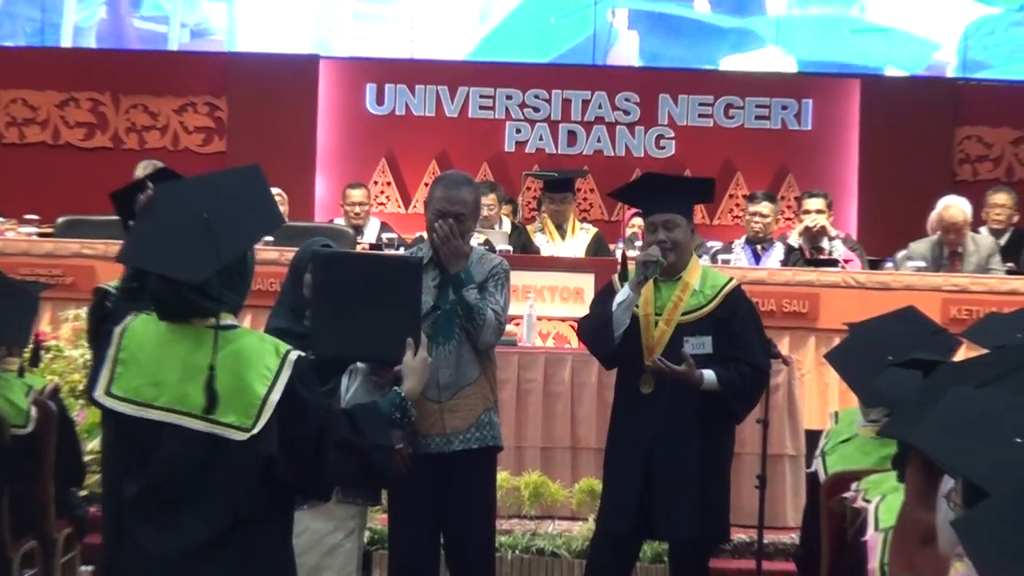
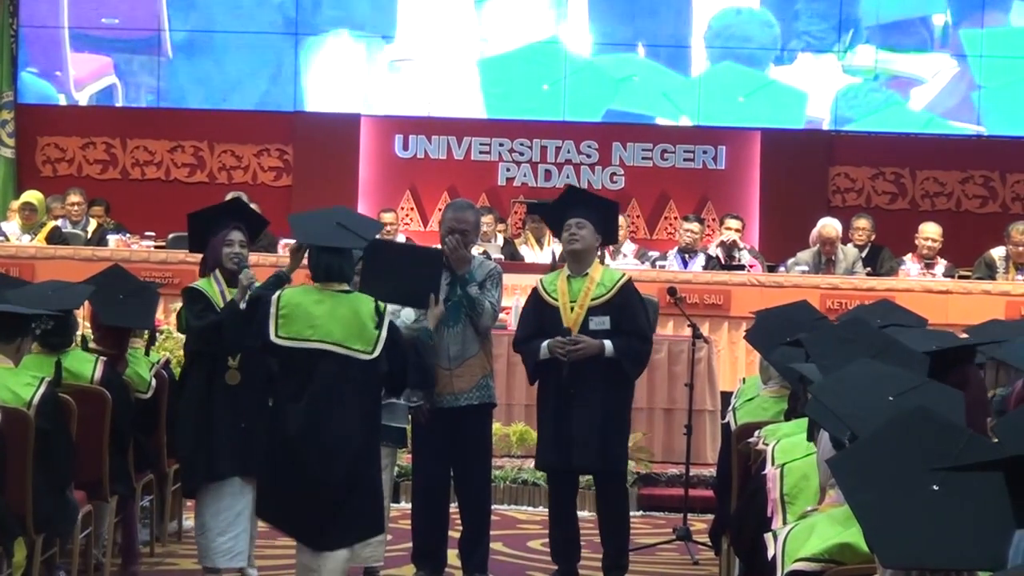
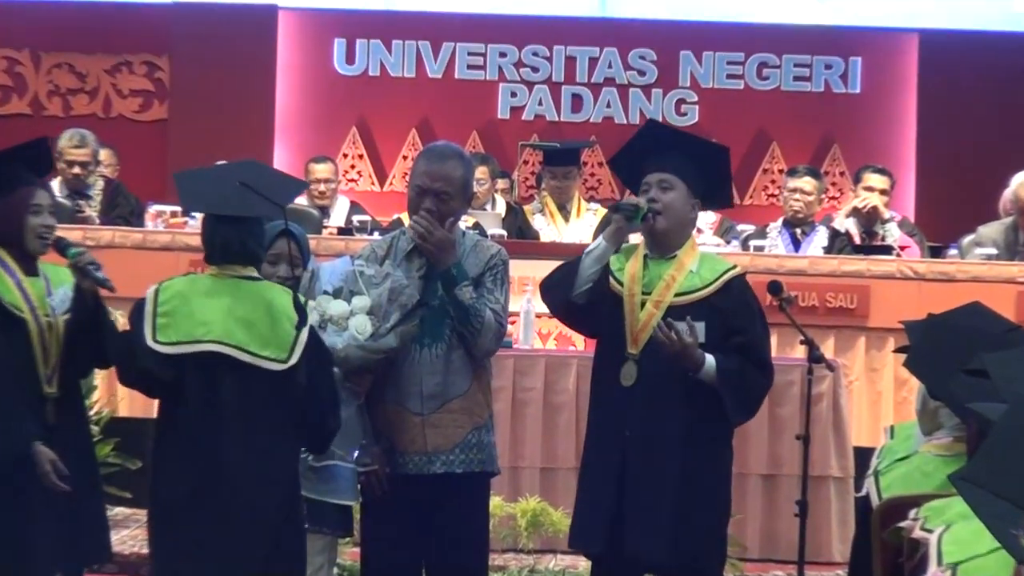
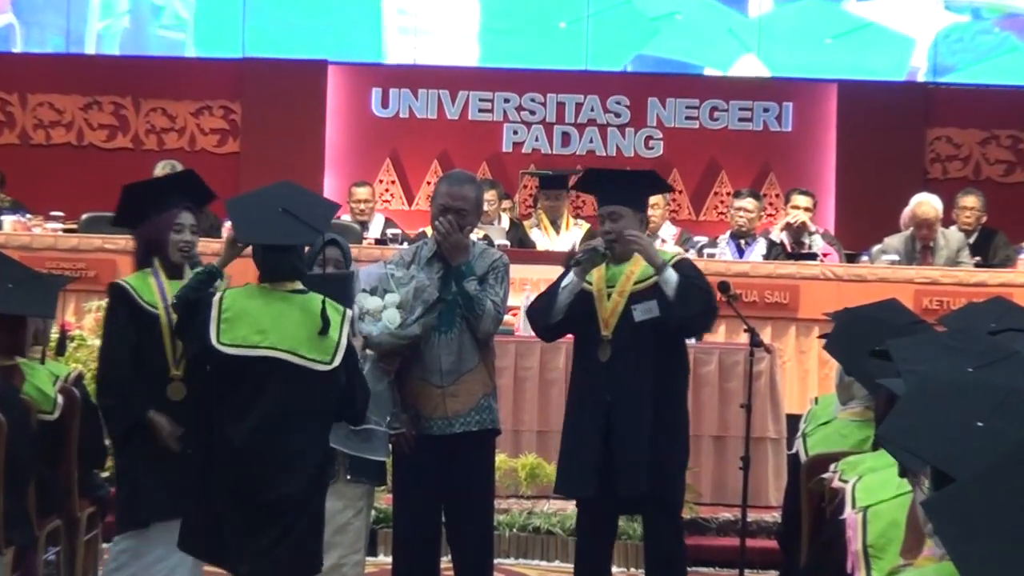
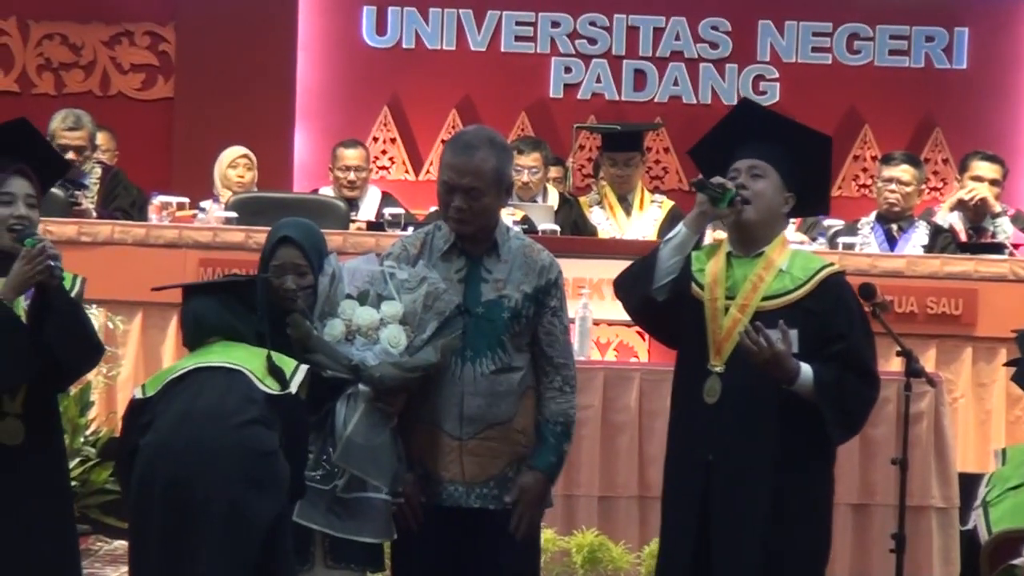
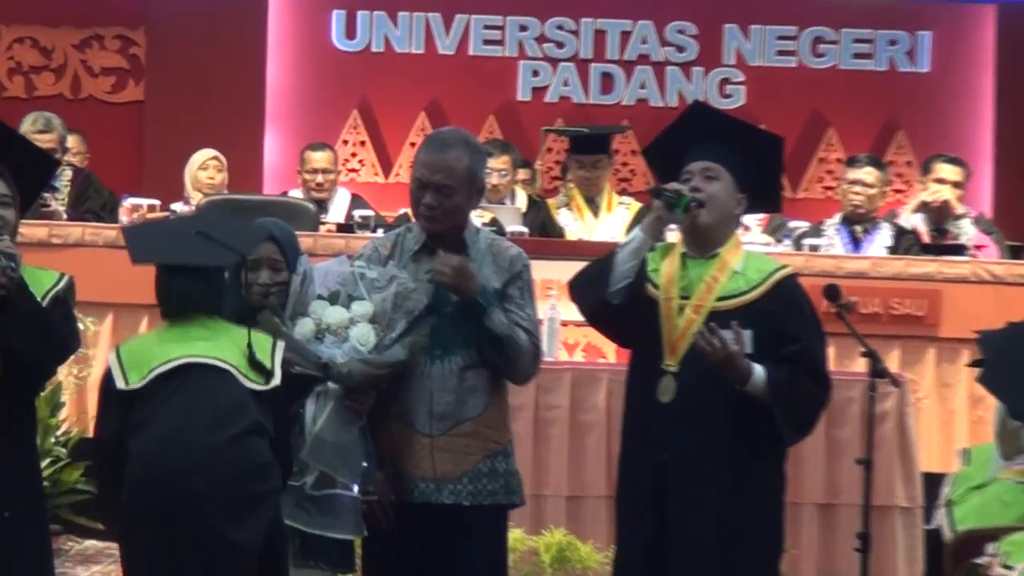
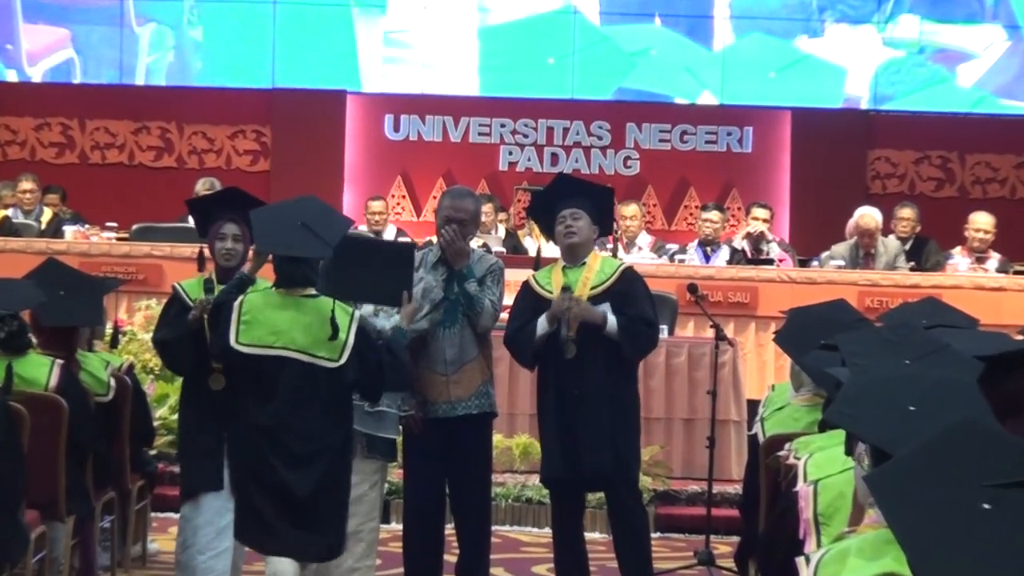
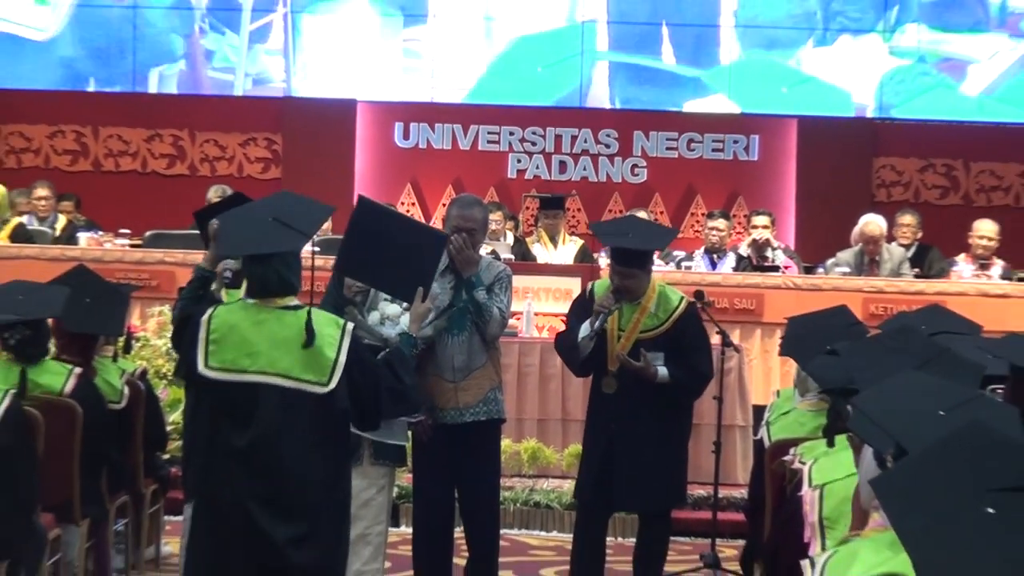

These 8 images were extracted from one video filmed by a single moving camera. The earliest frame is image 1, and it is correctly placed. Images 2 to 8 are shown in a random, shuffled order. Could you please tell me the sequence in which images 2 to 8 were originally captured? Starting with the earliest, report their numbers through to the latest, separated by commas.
8, 2, 7, 4, 3, 6, 5
